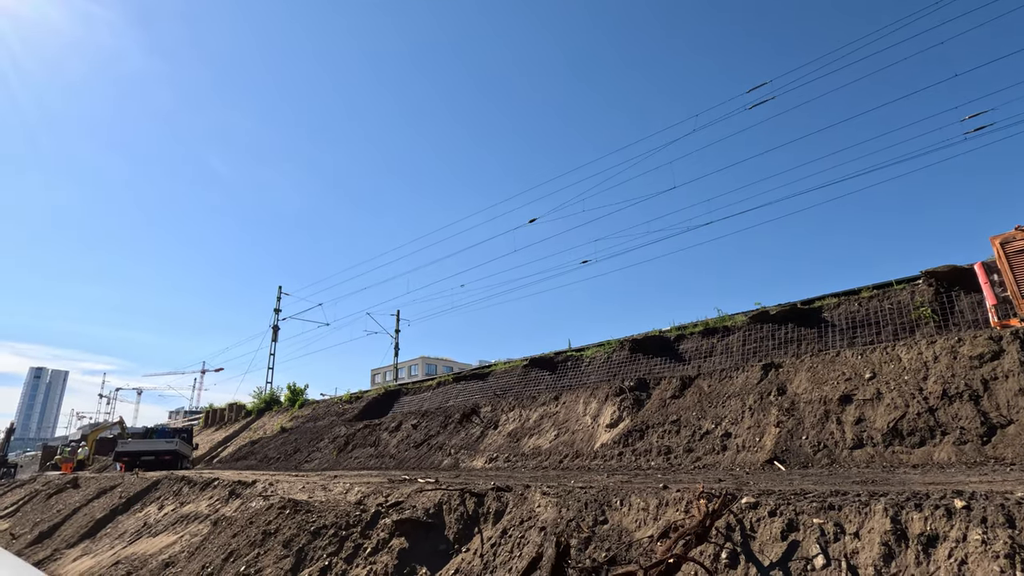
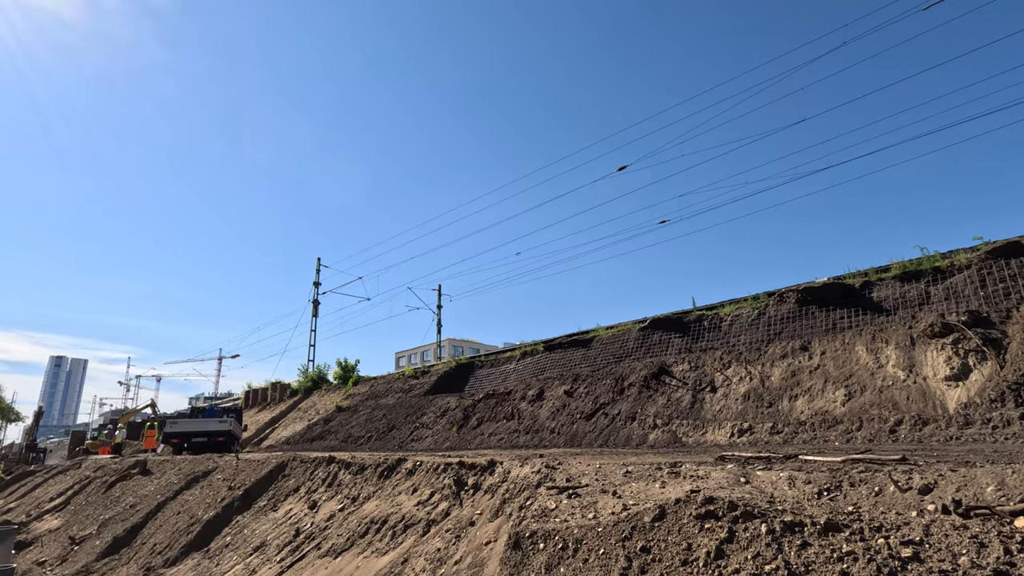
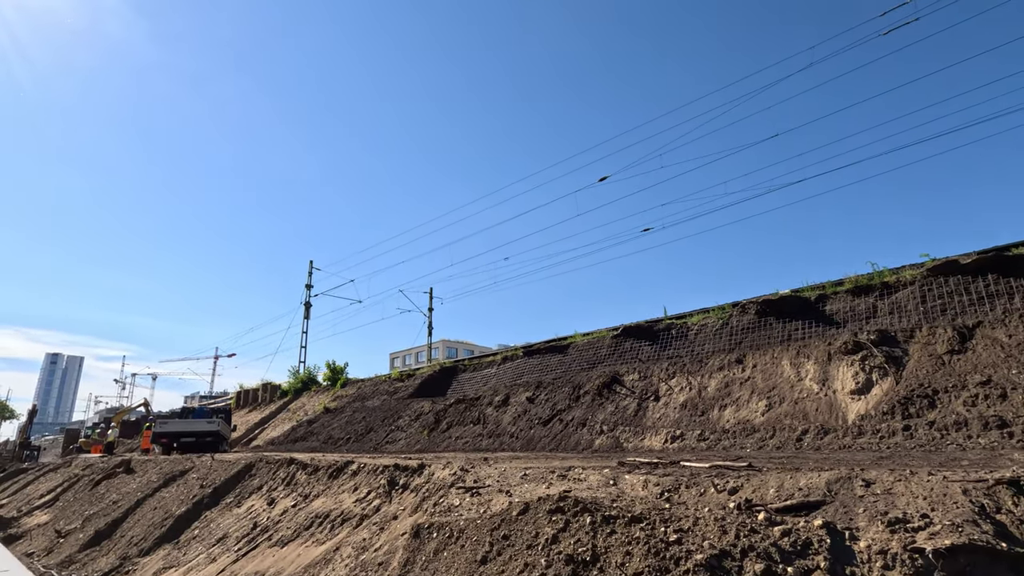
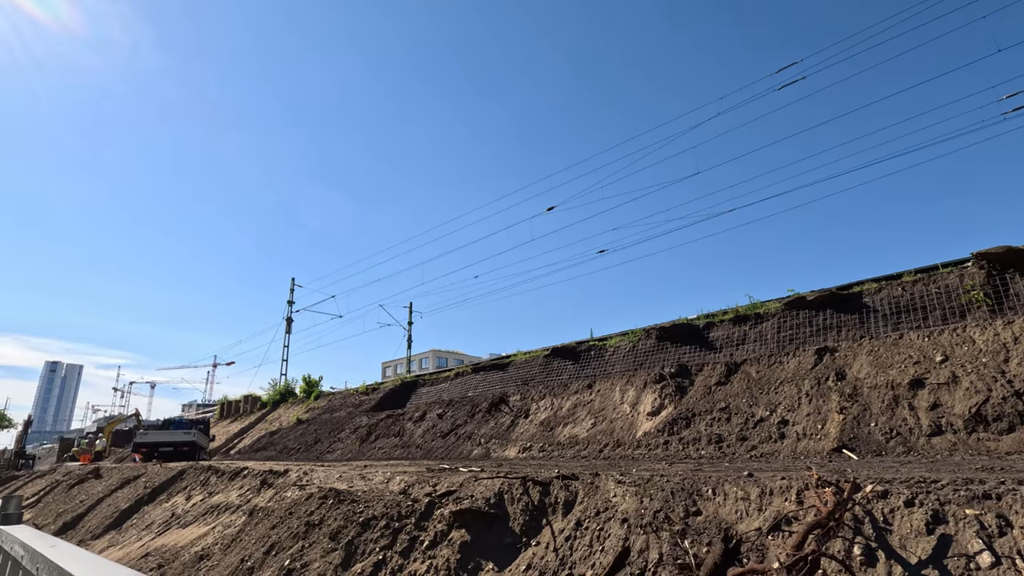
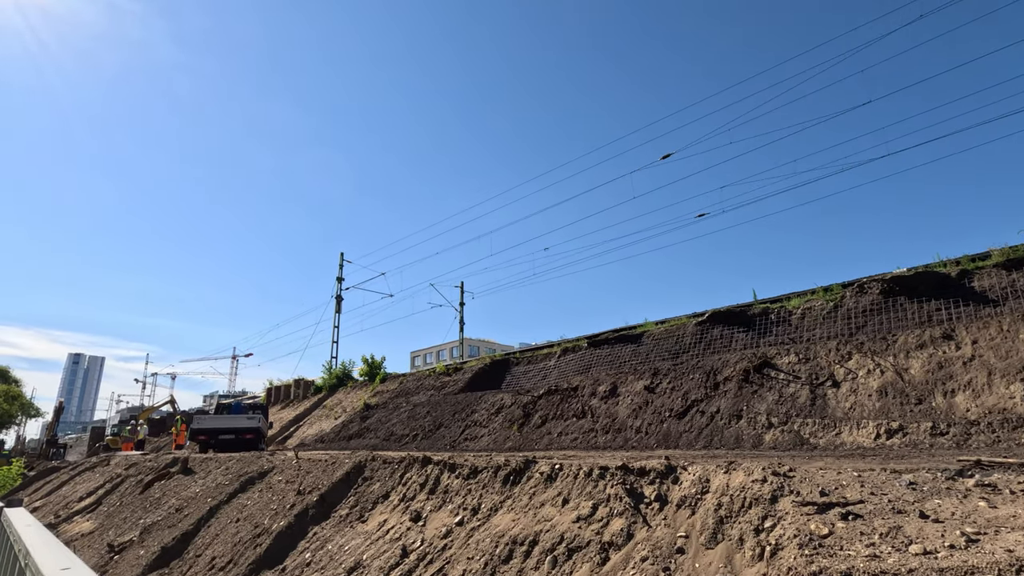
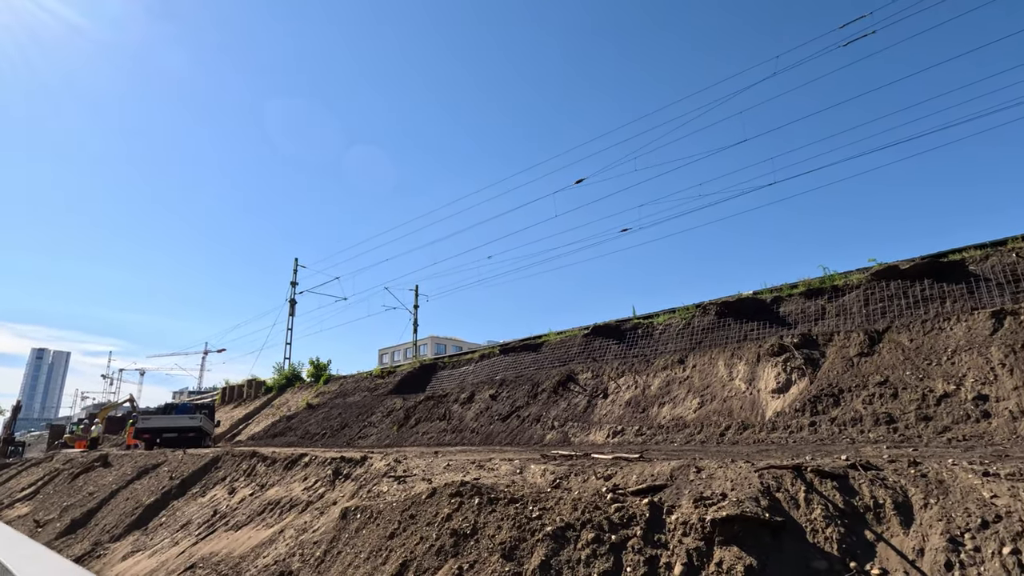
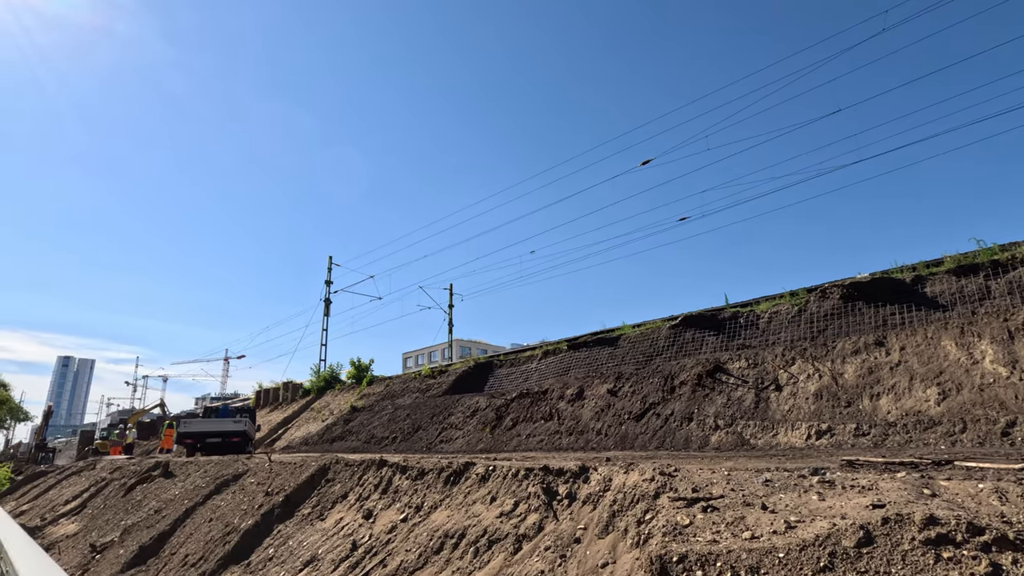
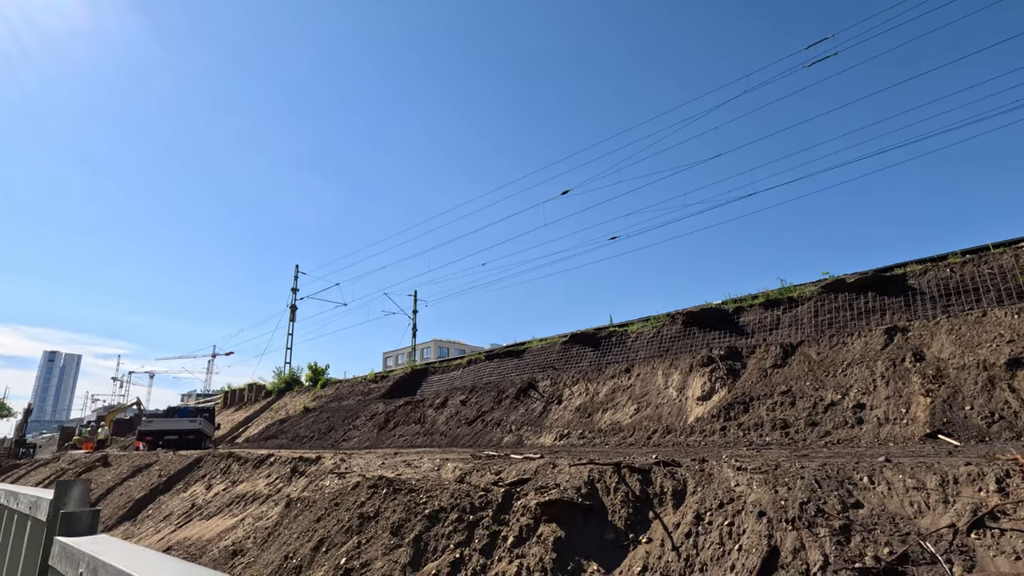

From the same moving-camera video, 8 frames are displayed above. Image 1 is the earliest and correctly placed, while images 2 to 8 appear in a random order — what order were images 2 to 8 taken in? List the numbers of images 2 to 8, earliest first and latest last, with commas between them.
4, 8, 6, 3, 2, 7, 5
